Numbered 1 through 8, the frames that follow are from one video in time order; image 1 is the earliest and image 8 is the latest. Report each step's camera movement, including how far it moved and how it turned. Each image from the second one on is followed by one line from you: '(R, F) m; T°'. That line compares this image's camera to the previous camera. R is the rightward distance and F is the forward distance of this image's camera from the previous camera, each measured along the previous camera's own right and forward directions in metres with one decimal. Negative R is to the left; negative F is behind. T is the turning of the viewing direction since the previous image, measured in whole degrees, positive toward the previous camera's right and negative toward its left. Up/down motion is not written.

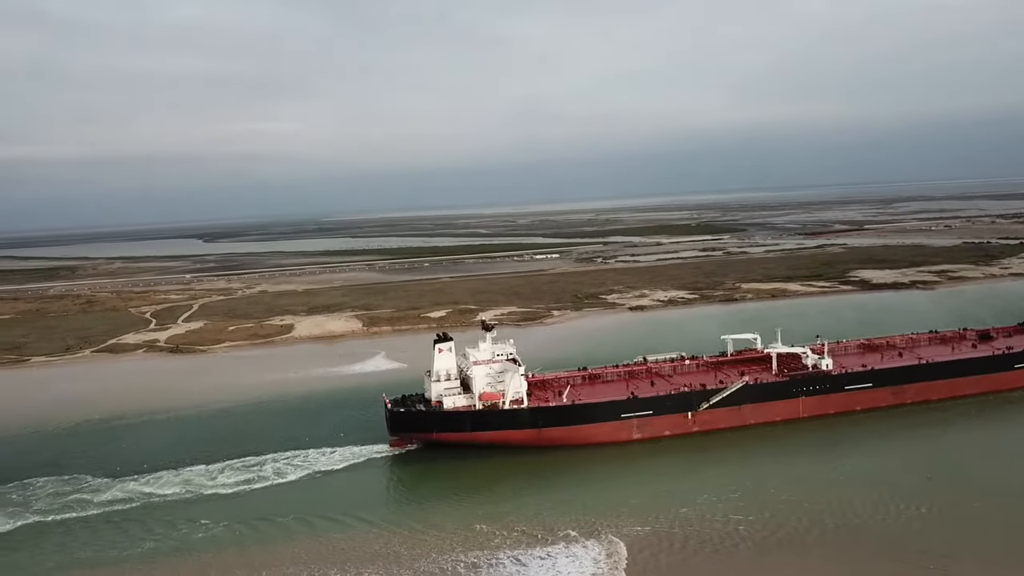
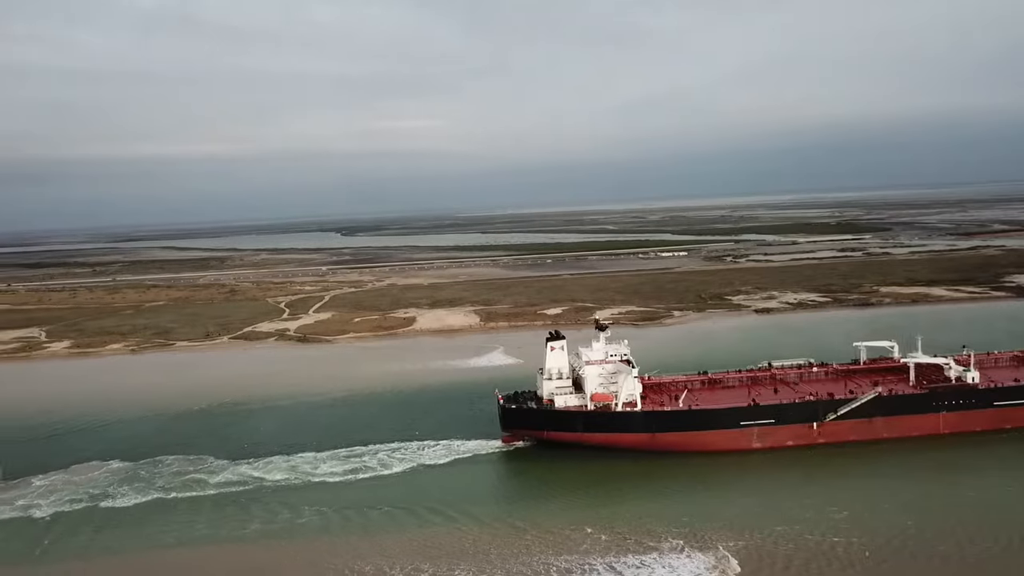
(+0.4, +0.3) m; -9°
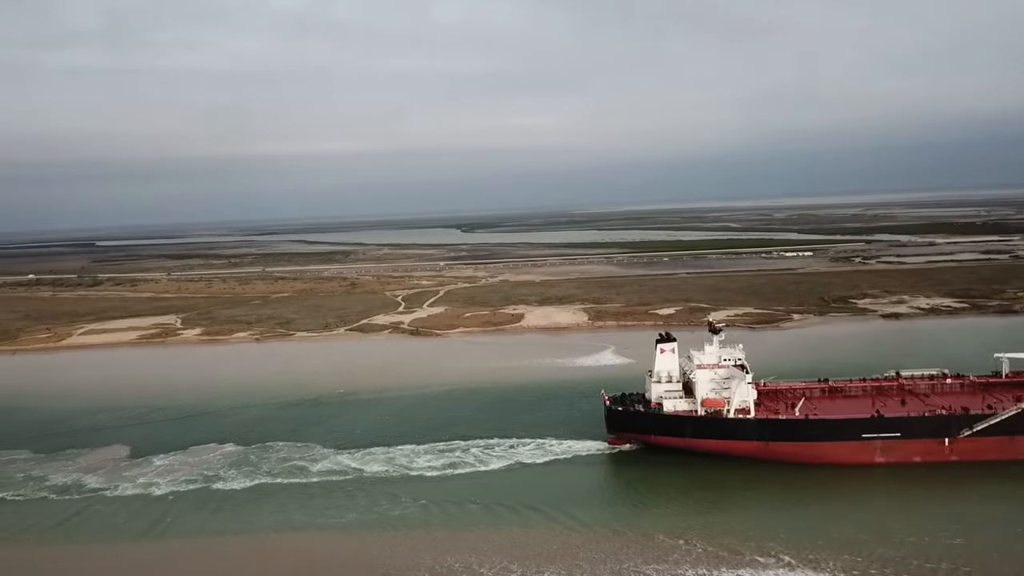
(+0.3, +0.2) m; -8°
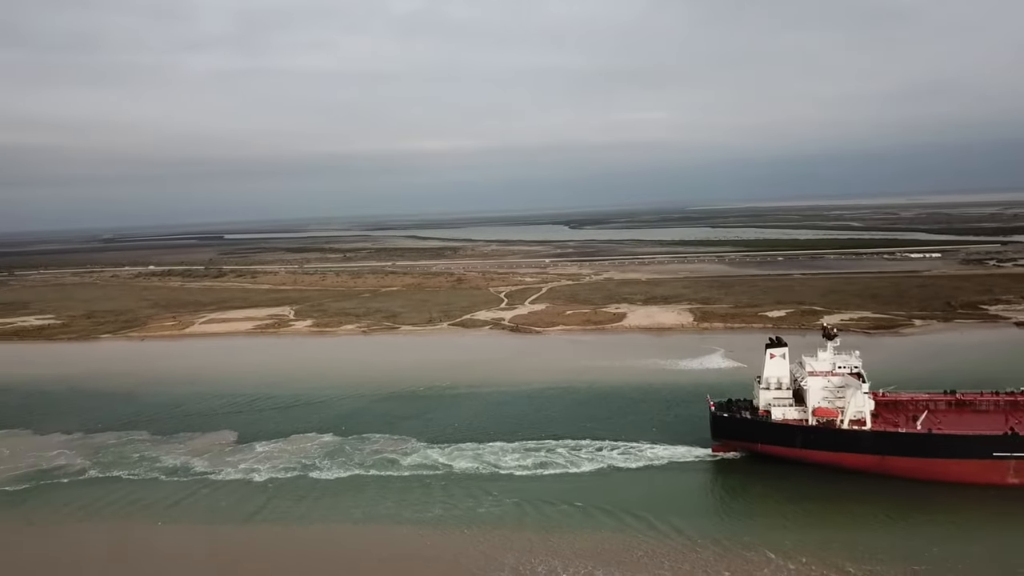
(+0.2, +0.2) m; -8°
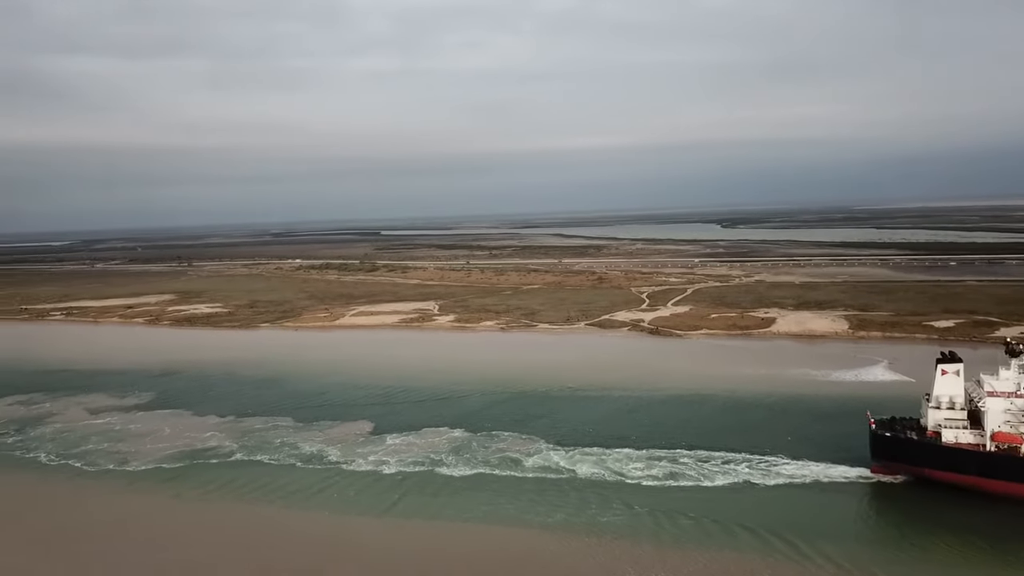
(+0.3, +0.3) m; -11°
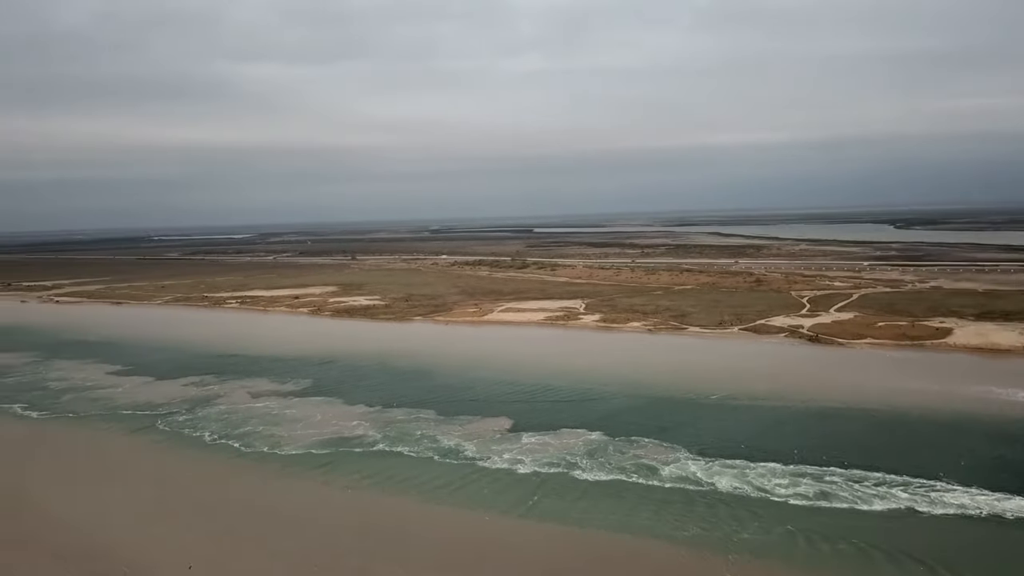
(+0.2, +0.2) m; -11°
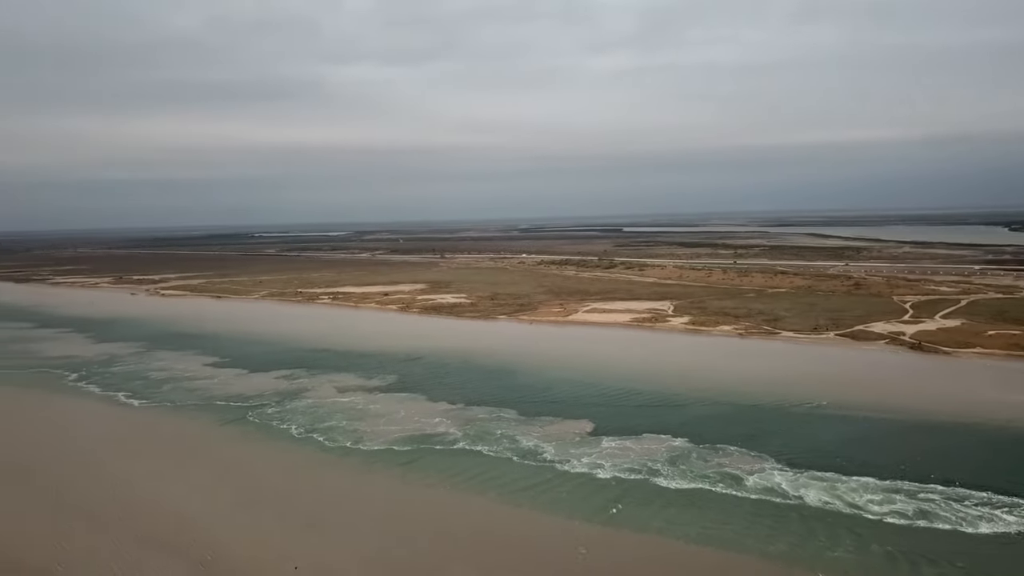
(+0.1, +0.1) m; -6°
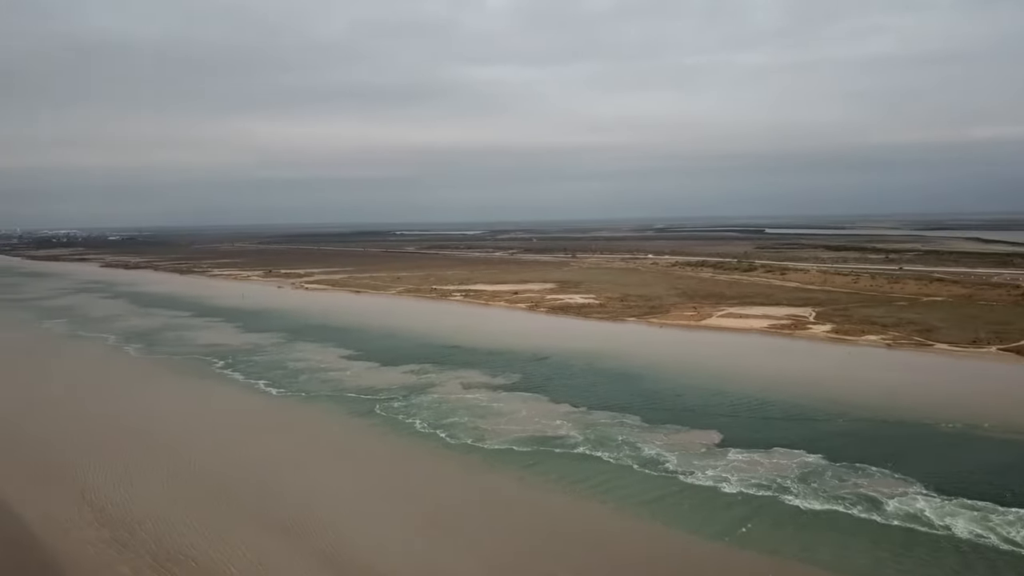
(+0.2, +0.1) m; -10°
